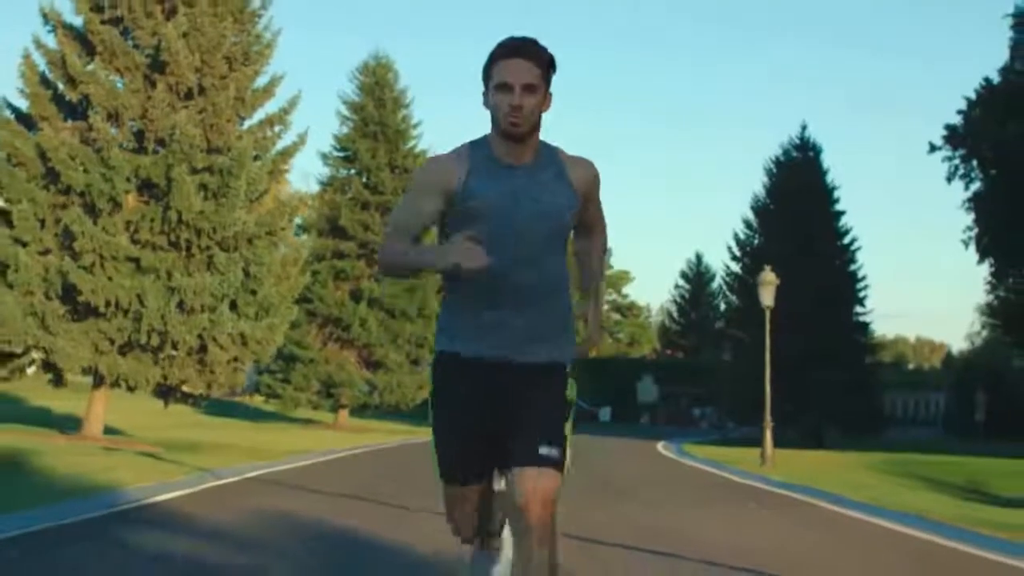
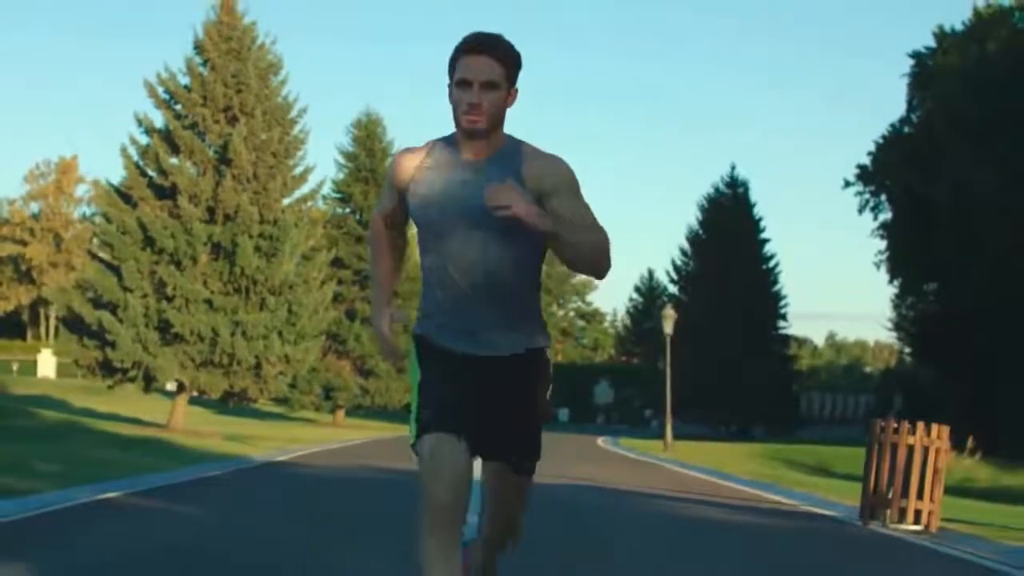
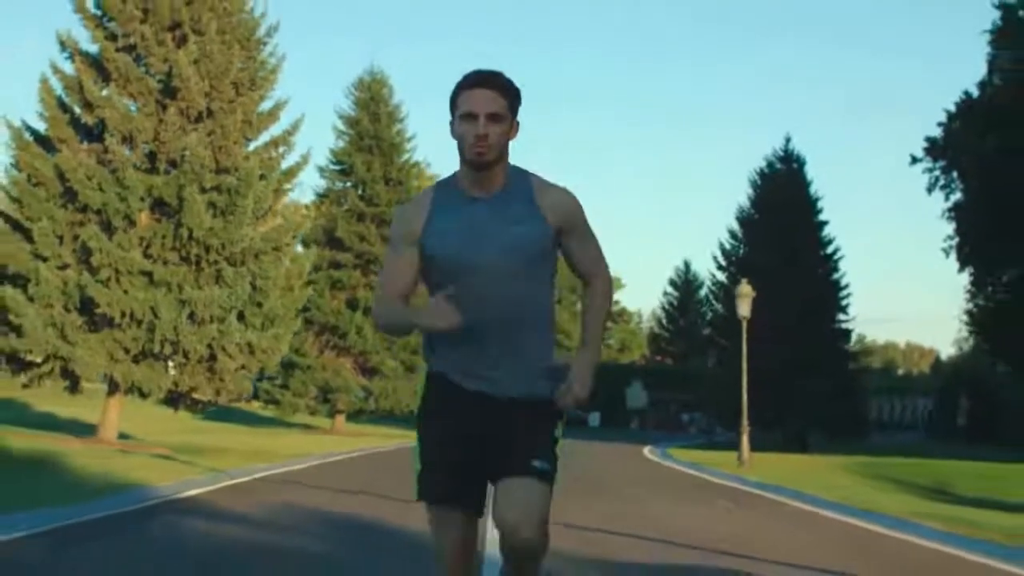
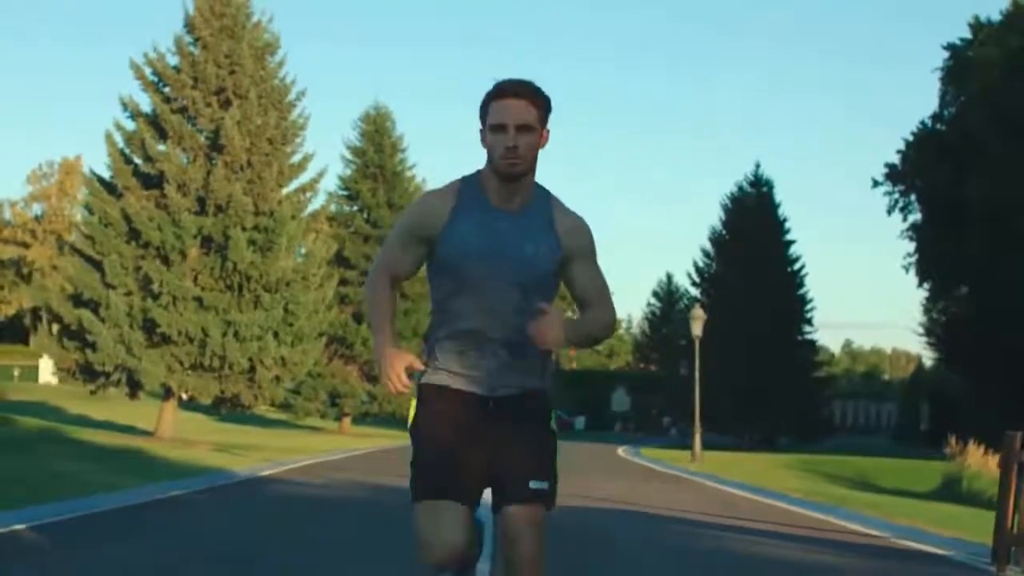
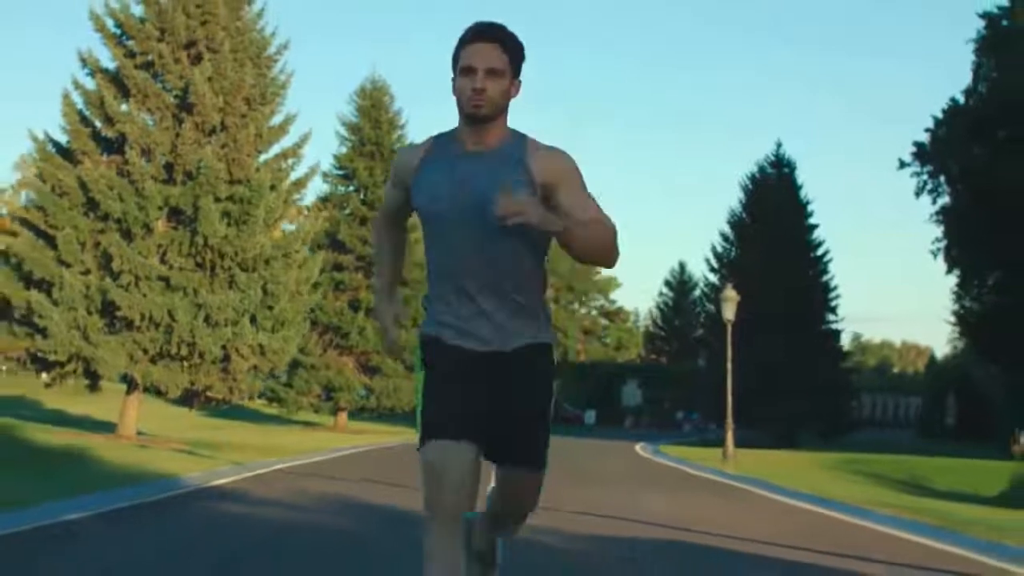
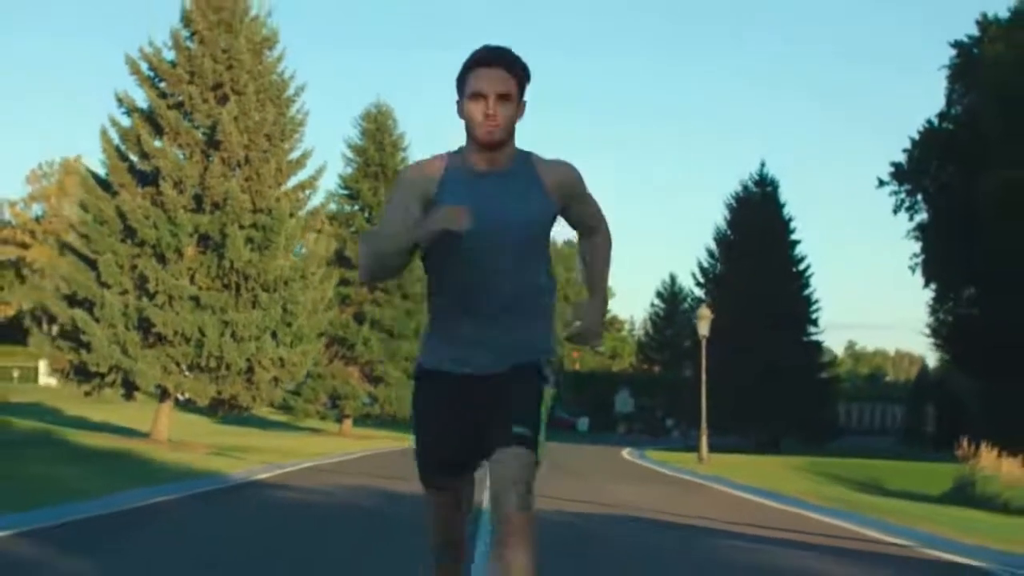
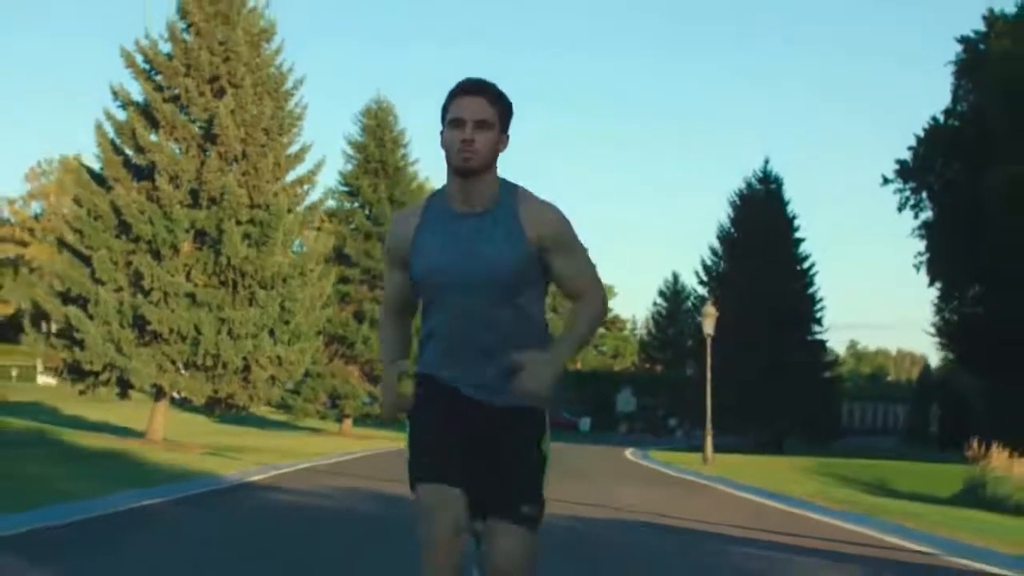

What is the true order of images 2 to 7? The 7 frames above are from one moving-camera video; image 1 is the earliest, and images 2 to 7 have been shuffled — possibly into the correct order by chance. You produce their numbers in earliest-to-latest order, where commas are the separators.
3, 5, 7, 6, 4, 2
